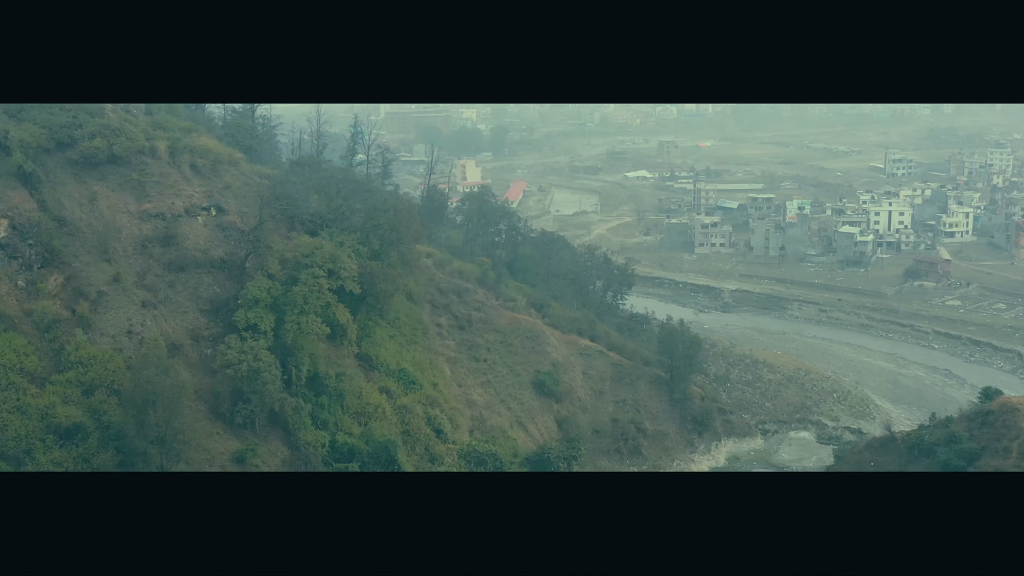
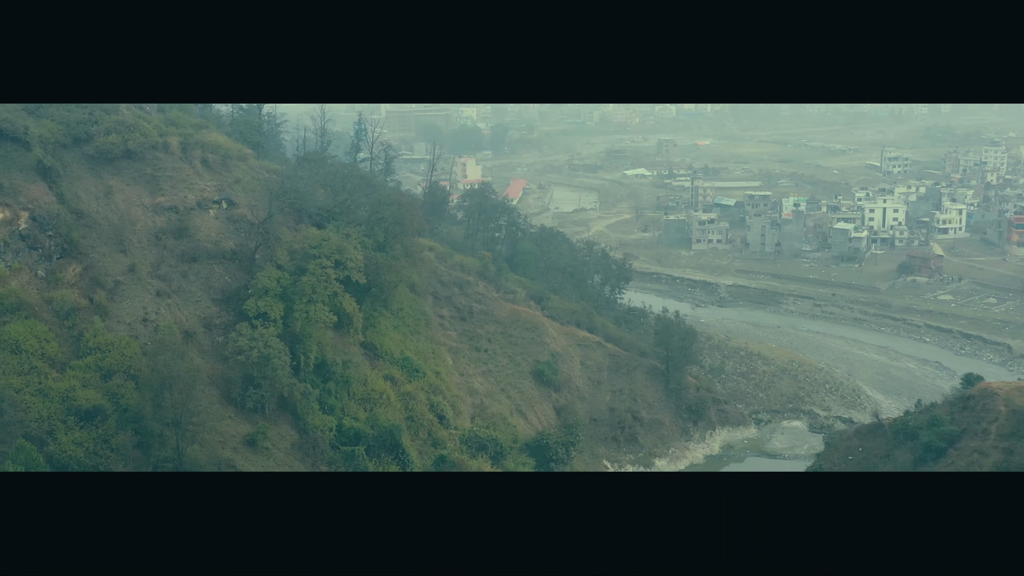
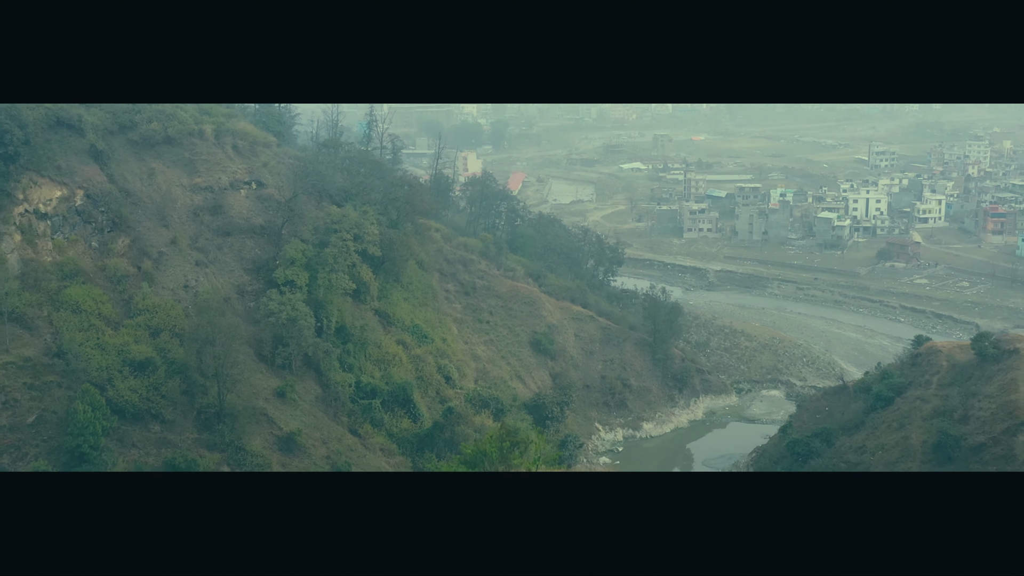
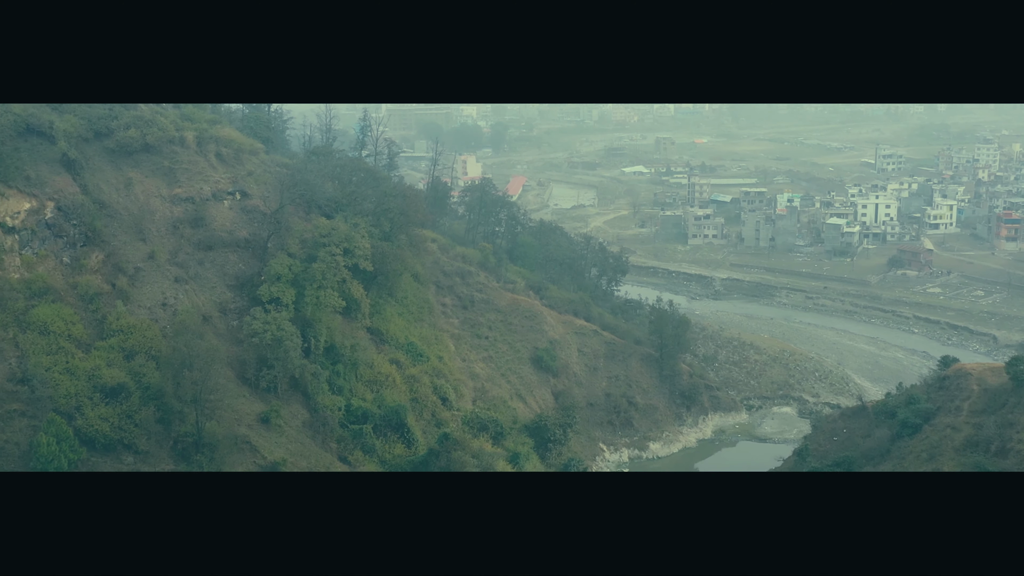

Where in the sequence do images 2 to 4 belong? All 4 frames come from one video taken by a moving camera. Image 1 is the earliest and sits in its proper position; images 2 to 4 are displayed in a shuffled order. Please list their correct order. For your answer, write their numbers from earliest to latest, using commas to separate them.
2, 4, 3
